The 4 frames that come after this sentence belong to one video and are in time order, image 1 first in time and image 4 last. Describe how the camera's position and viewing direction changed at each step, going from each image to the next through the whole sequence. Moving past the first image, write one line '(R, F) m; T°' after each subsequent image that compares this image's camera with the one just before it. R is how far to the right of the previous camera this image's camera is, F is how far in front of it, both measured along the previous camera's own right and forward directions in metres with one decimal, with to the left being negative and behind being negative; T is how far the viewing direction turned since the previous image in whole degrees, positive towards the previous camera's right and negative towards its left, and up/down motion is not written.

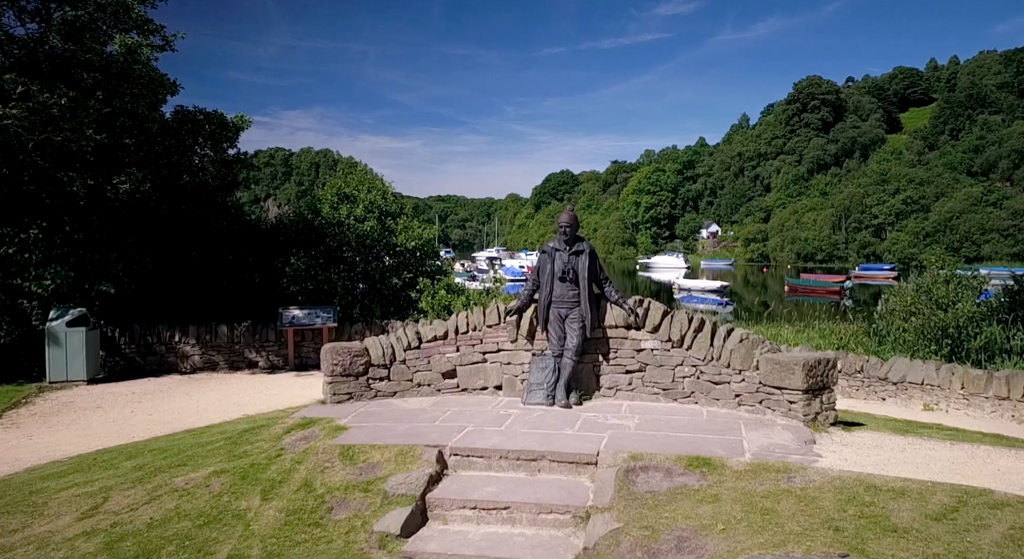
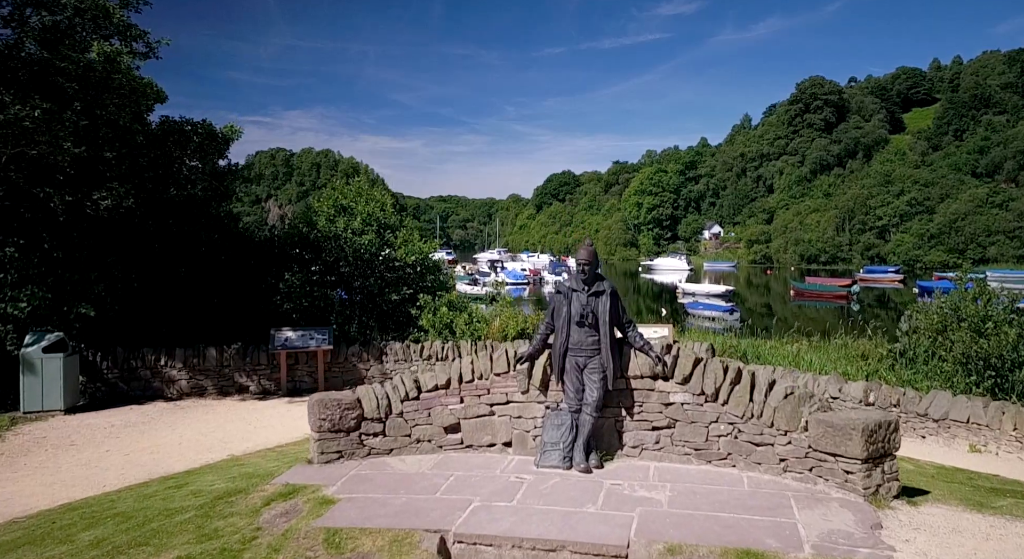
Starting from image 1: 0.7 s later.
(-0.1, +0.9) m; 0°
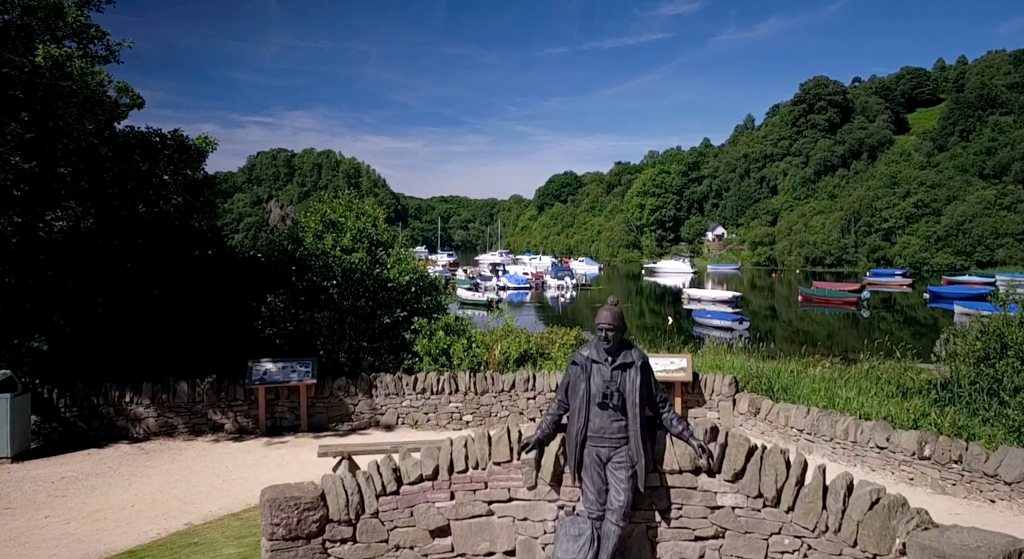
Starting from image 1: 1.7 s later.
(0.0, +1.4) m; 0°
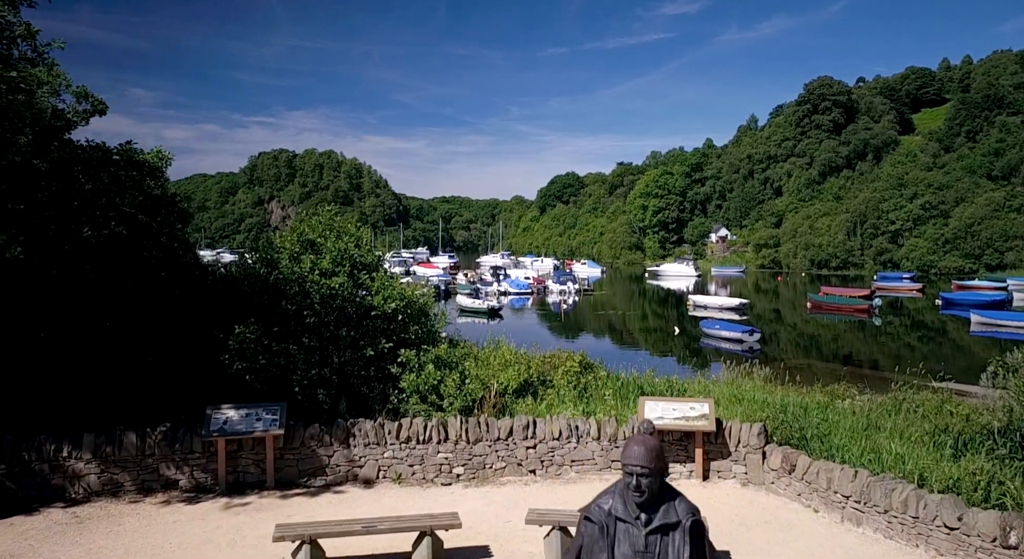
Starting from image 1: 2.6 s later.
(+0.1, +1.7) m; 0°
